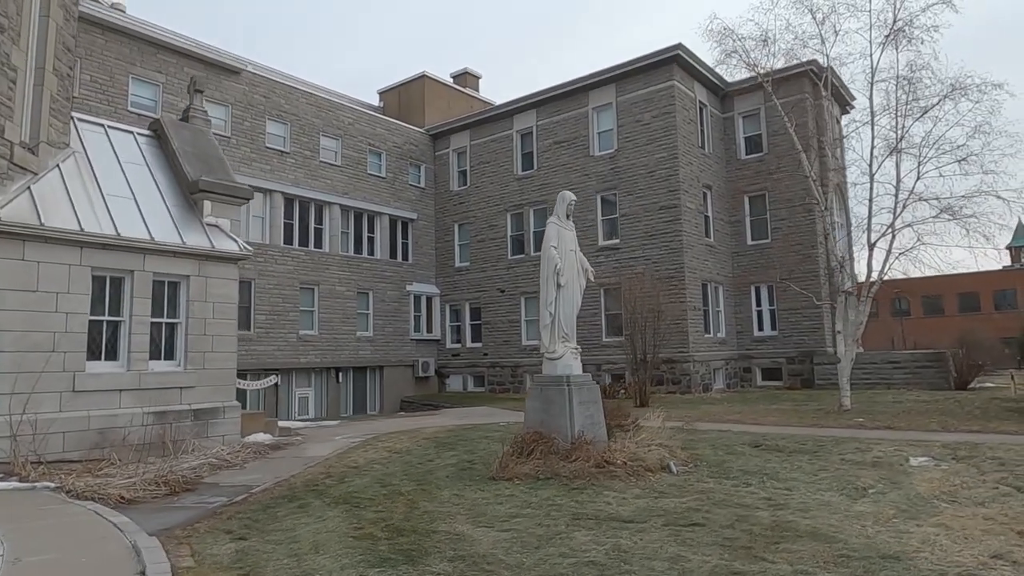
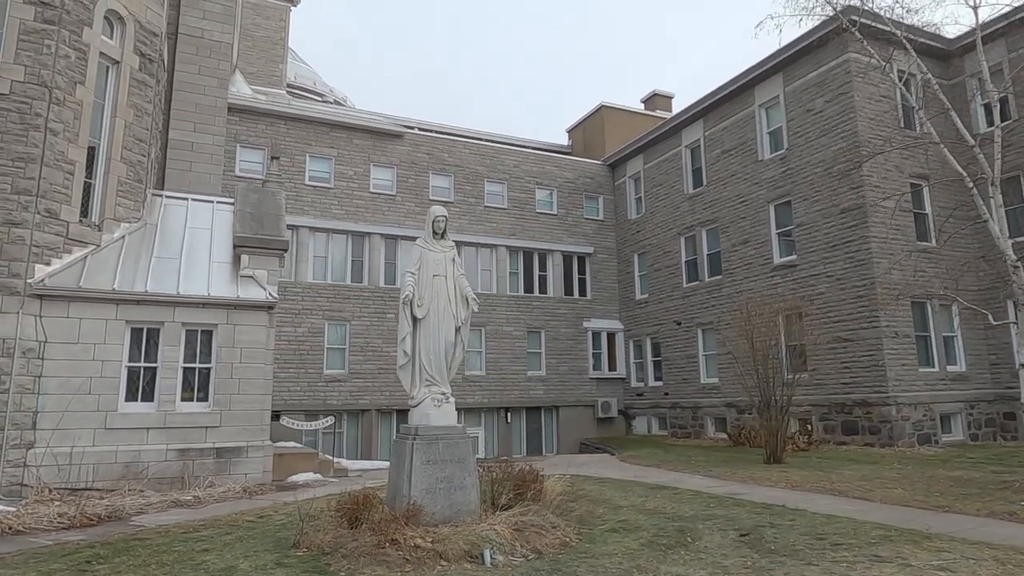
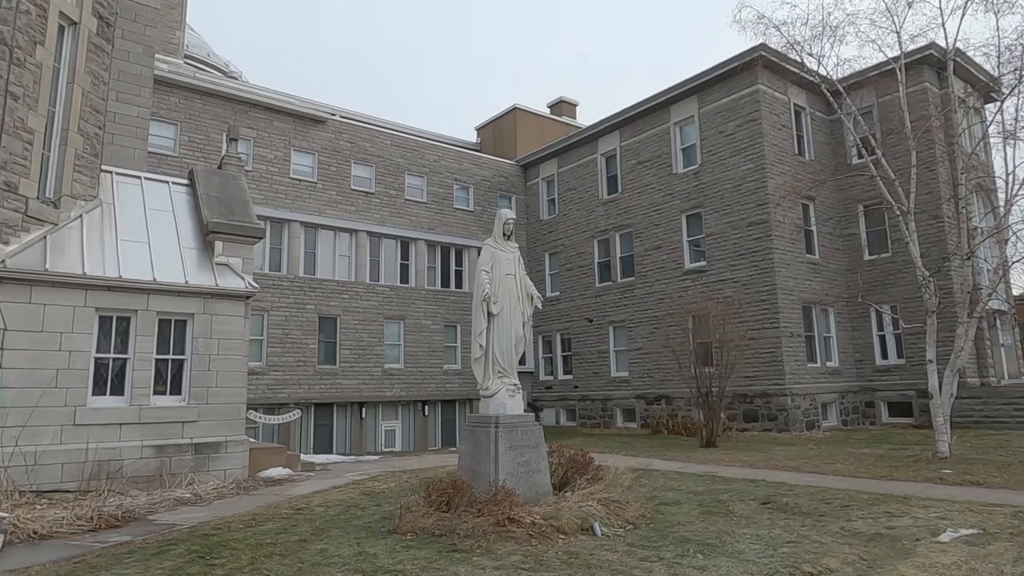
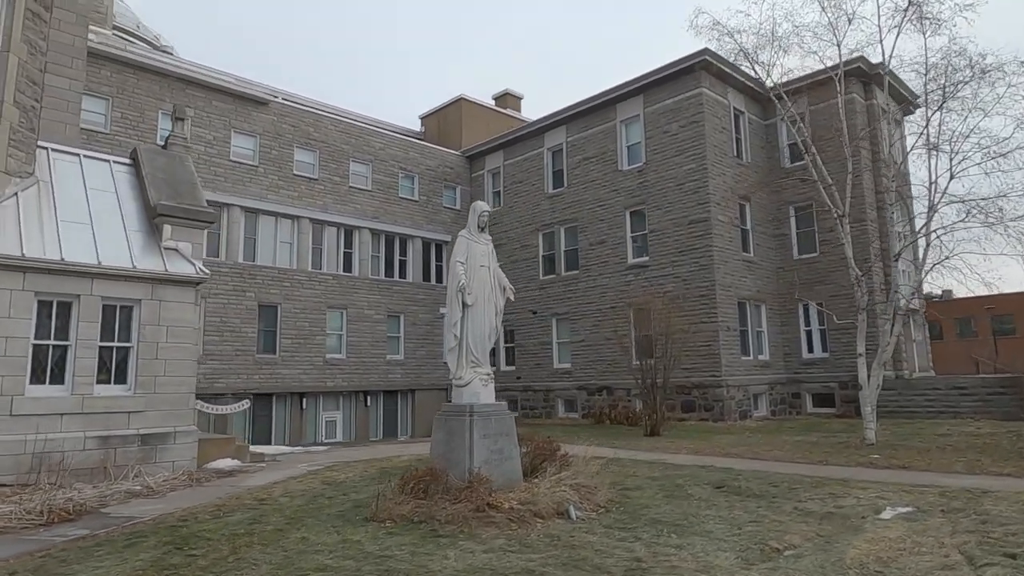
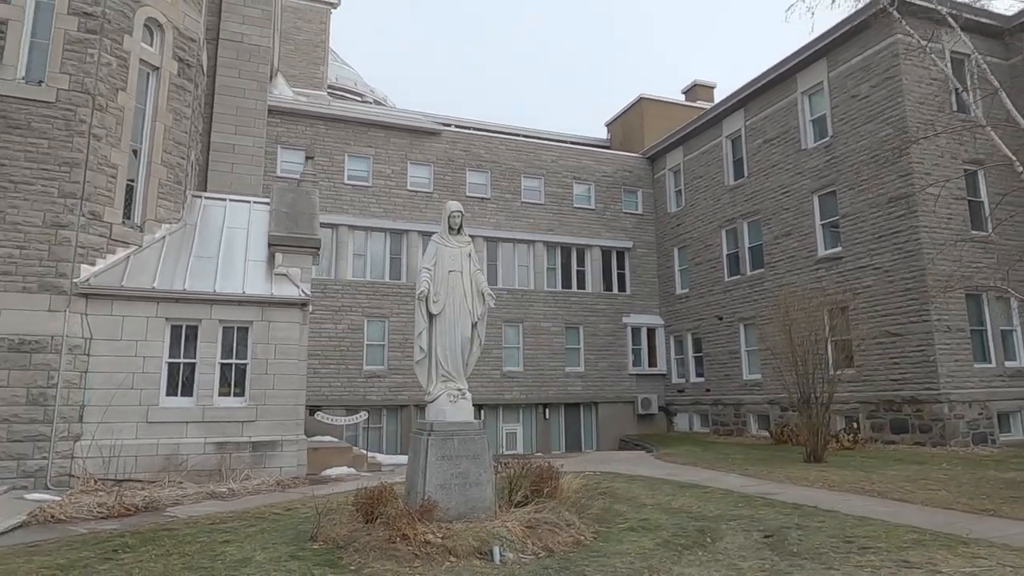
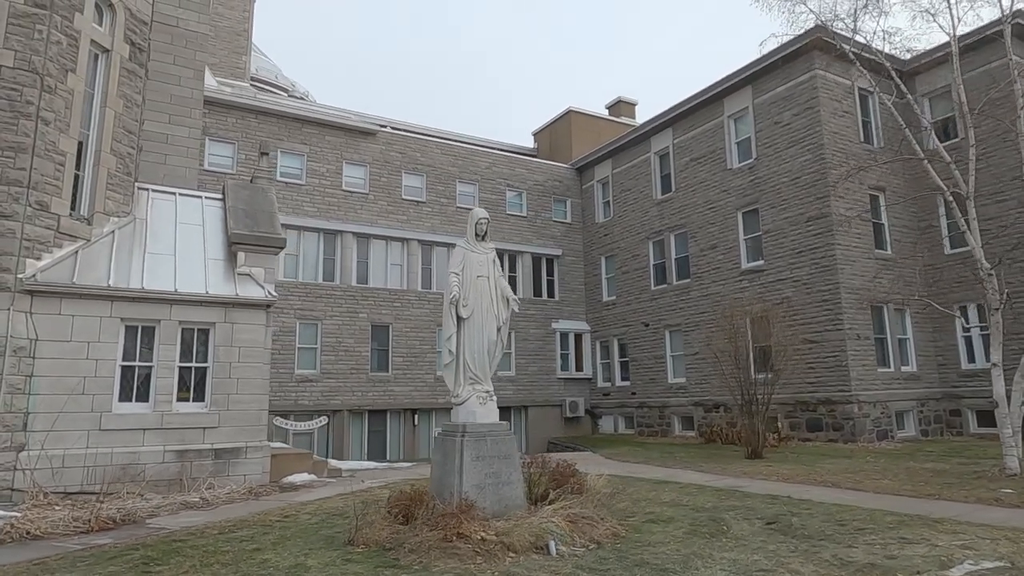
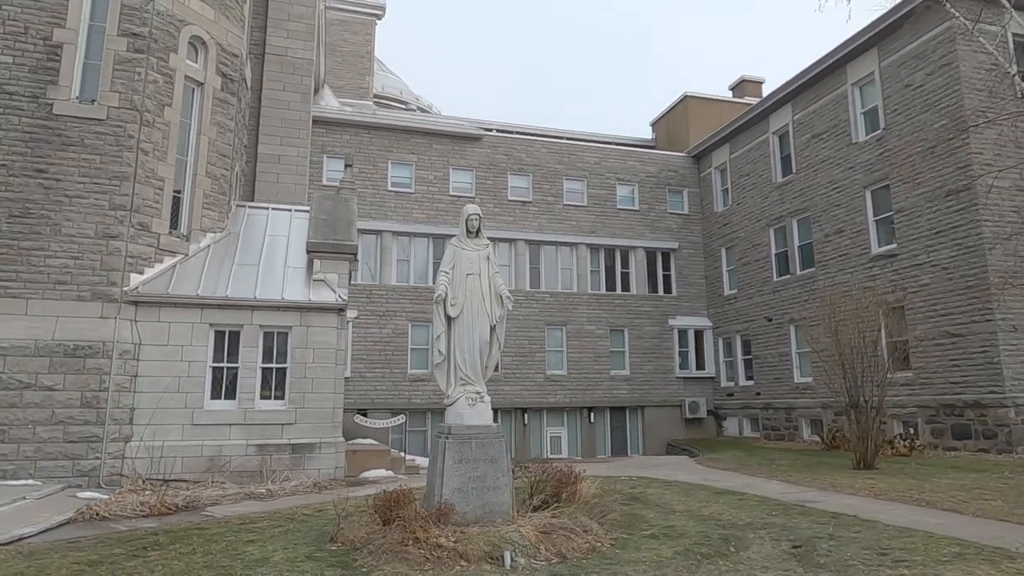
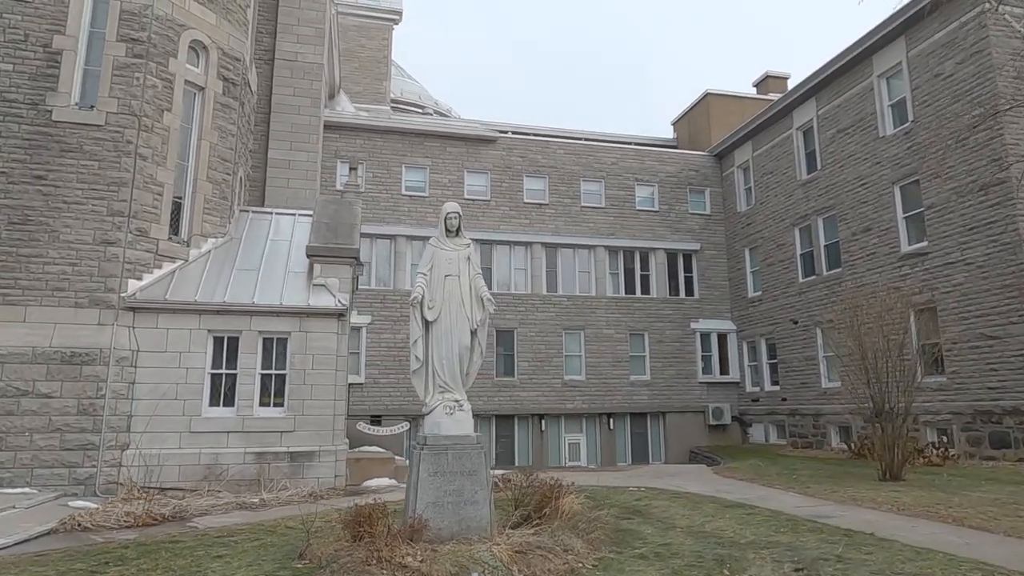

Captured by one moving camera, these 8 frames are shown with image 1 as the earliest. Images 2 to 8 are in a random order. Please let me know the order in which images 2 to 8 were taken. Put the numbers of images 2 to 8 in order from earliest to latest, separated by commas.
4, 3, 6, 2, 5, 7, 8
